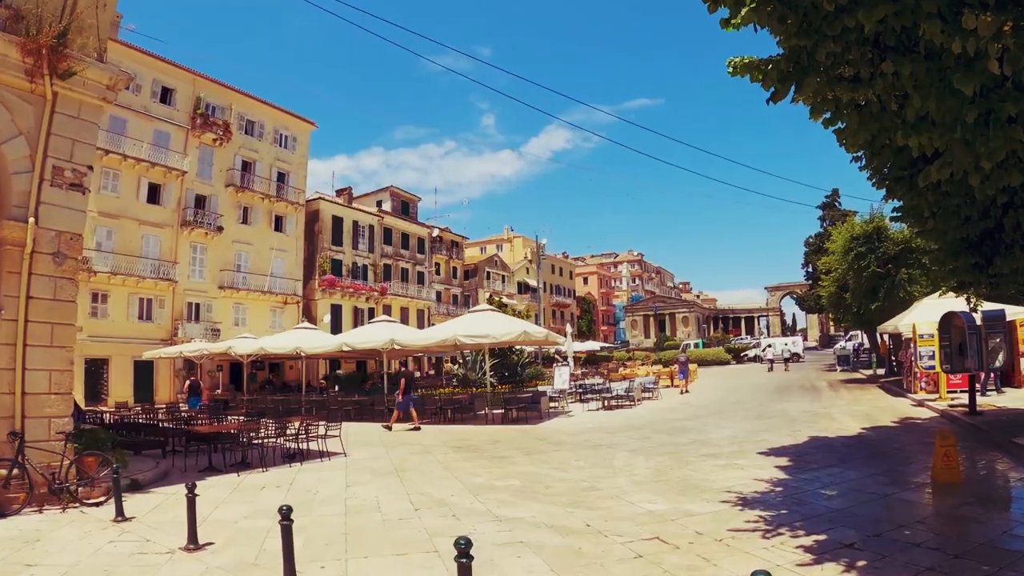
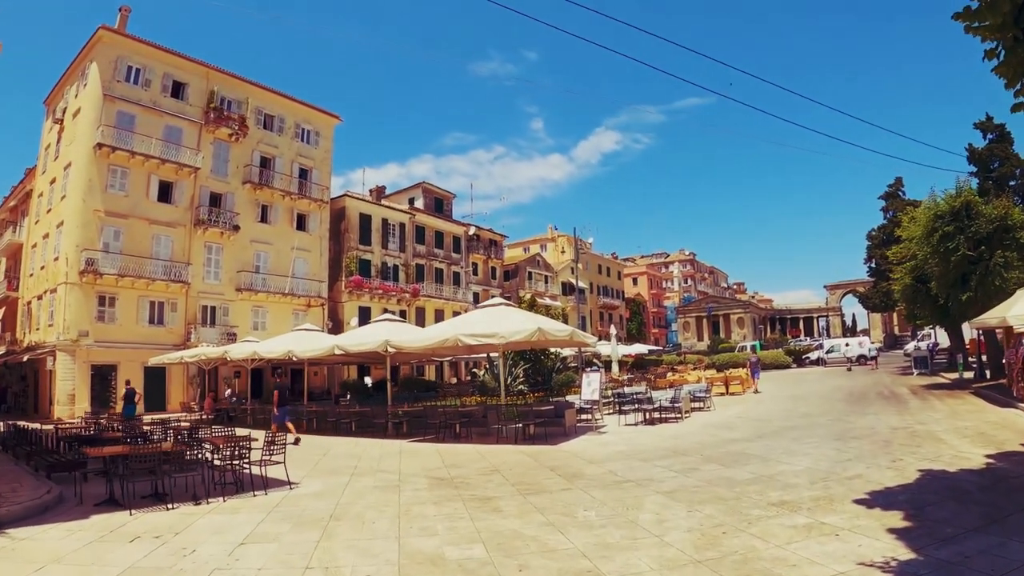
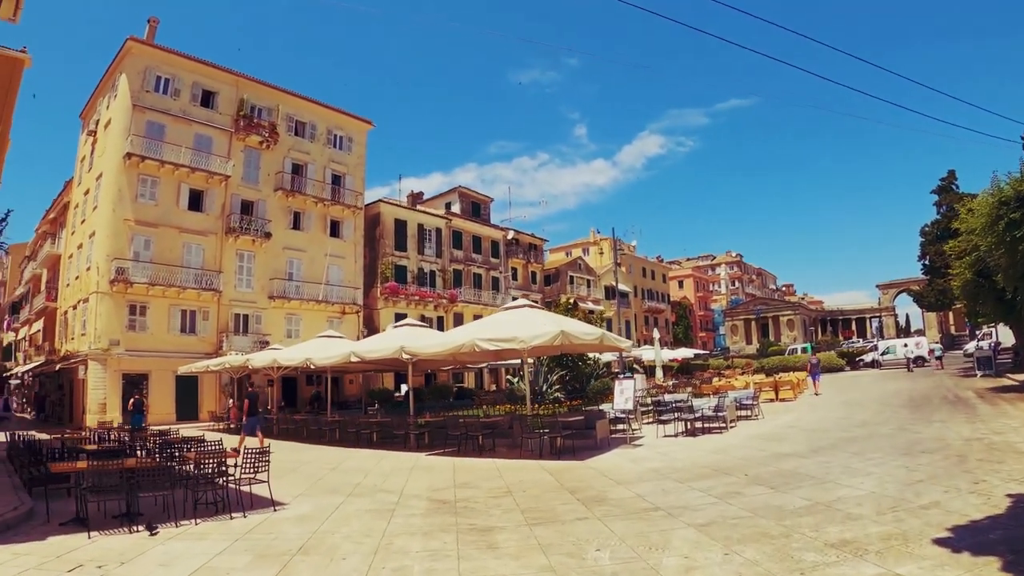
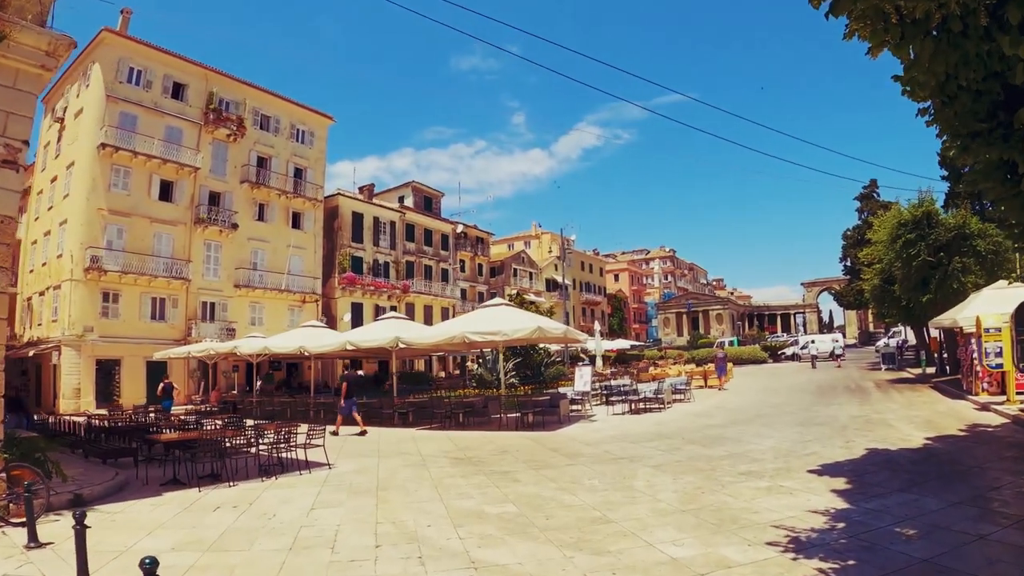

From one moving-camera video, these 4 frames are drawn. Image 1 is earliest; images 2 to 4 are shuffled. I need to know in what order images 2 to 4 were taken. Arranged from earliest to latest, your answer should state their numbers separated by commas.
4, 2, 3
